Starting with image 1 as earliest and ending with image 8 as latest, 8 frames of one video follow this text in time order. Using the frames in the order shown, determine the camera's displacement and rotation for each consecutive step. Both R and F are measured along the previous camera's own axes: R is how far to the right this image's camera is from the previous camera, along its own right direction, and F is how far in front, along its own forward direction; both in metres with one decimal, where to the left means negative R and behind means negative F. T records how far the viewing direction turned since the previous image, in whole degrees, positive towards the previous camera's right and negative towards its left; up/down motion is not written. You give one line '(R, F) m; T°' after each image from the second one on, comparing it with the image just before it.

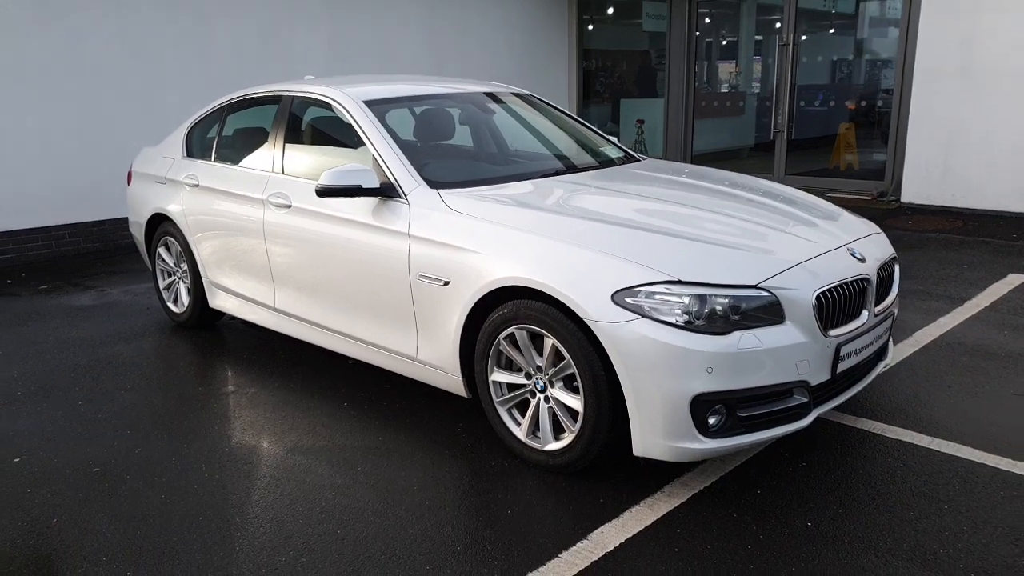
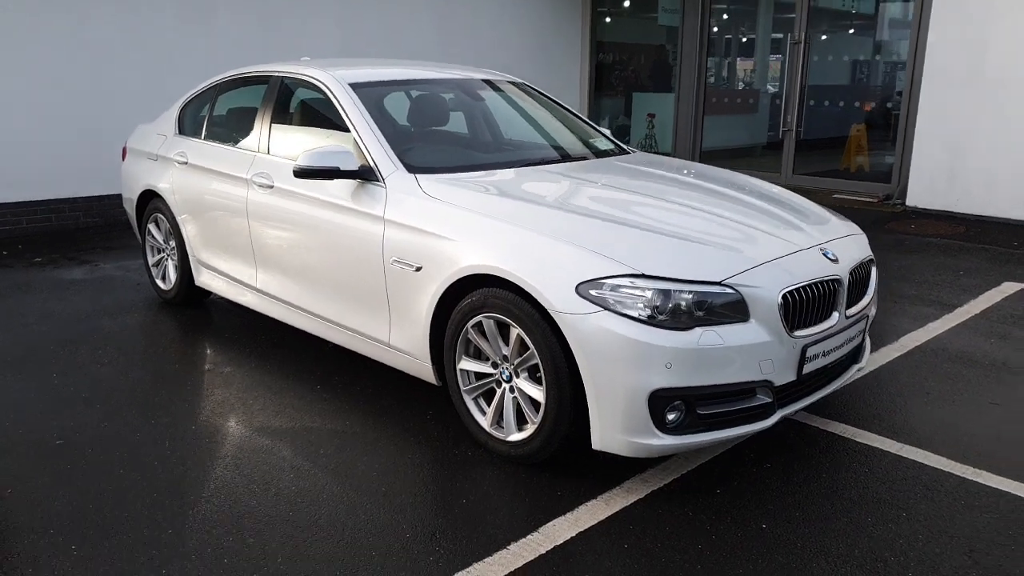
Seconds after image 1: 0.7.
(+0.2, 0.0) m; -1°
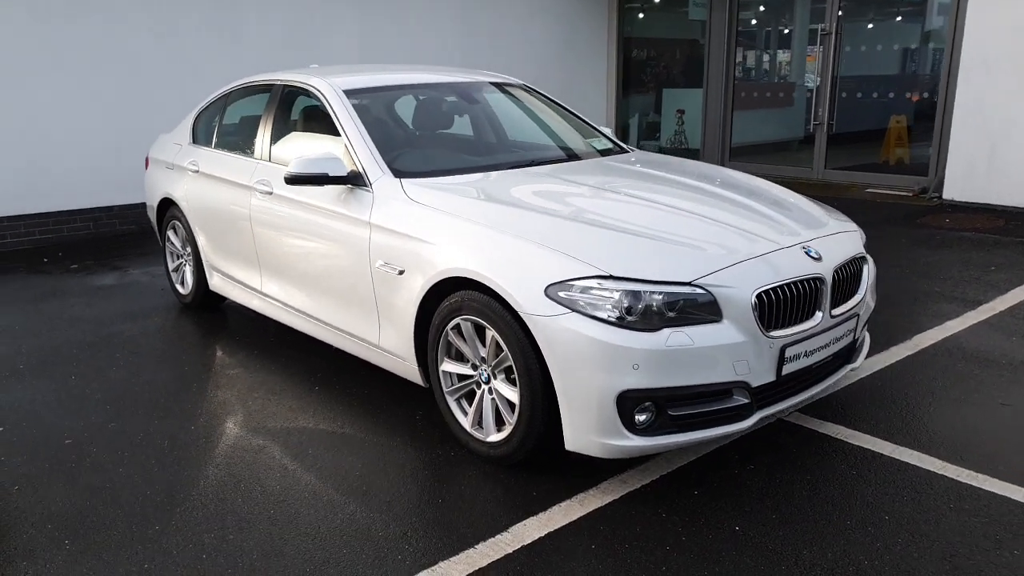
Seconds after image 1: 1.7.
(+0.3, 0.0) m; -3°
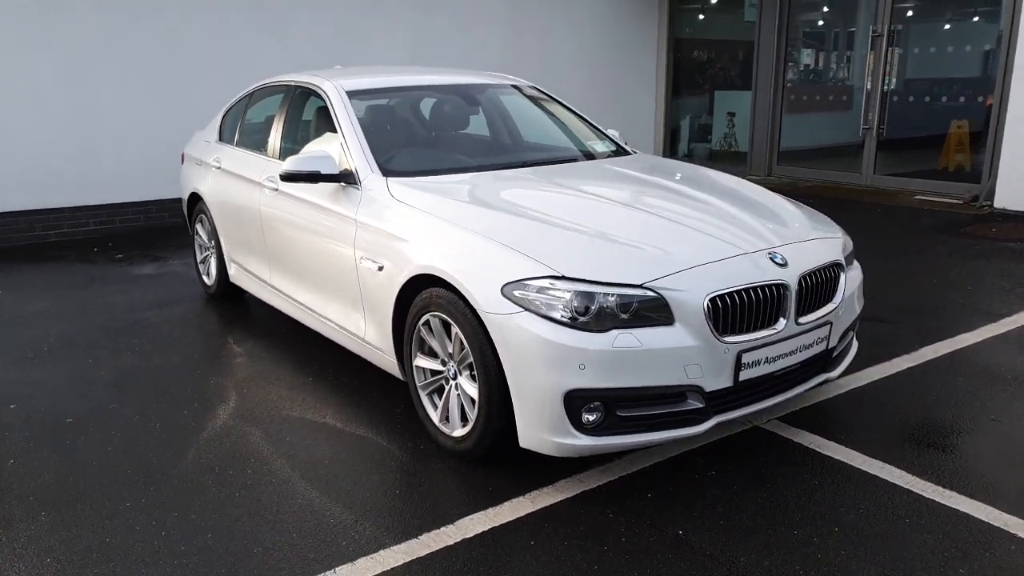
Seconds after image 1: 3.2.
(+0.4, 0.0) m; -5°
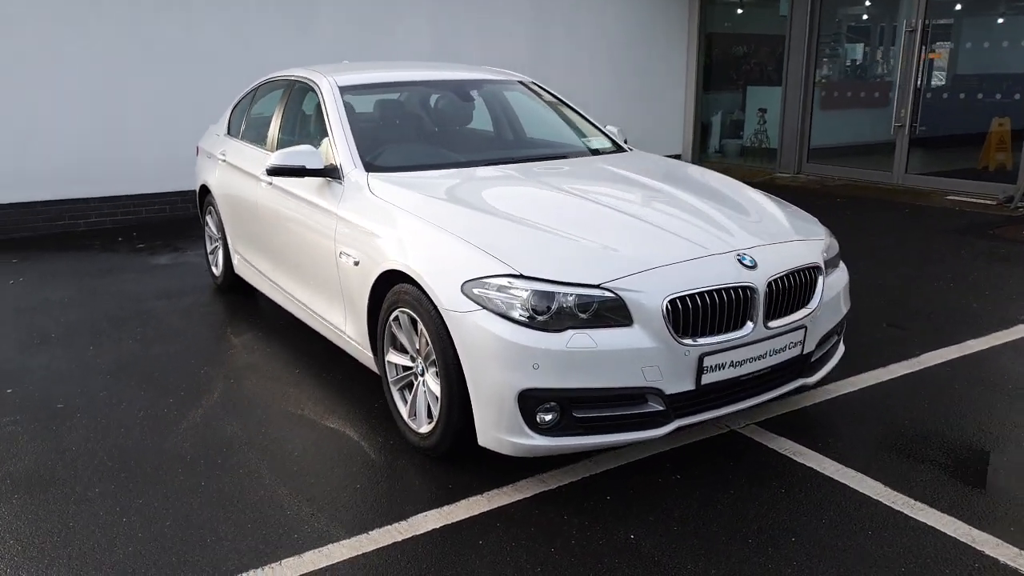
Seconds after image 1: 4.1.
(+0.3, 0.0) m; -3°
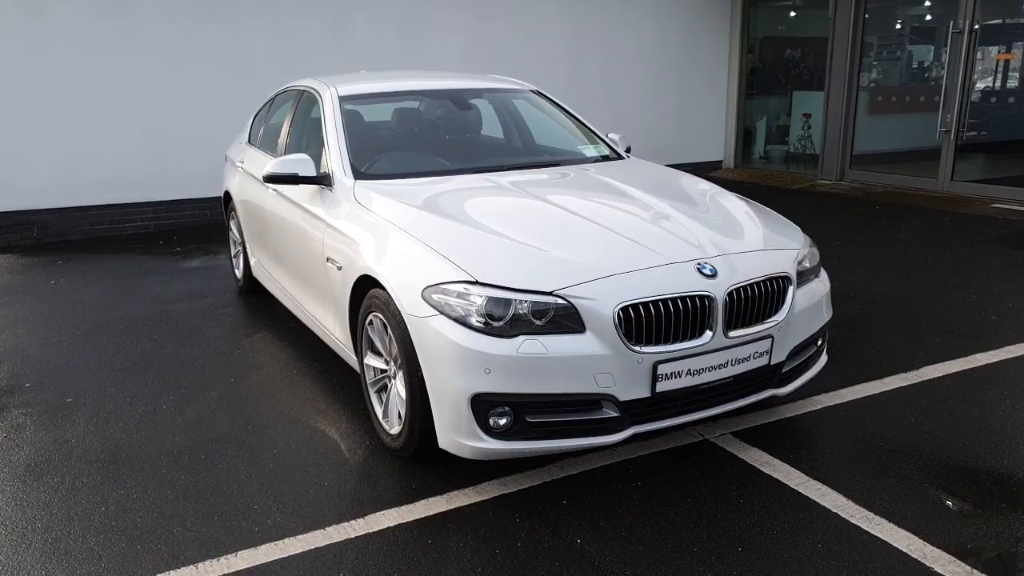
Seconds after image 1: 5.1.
(+0.4, 0.0) m; -4°
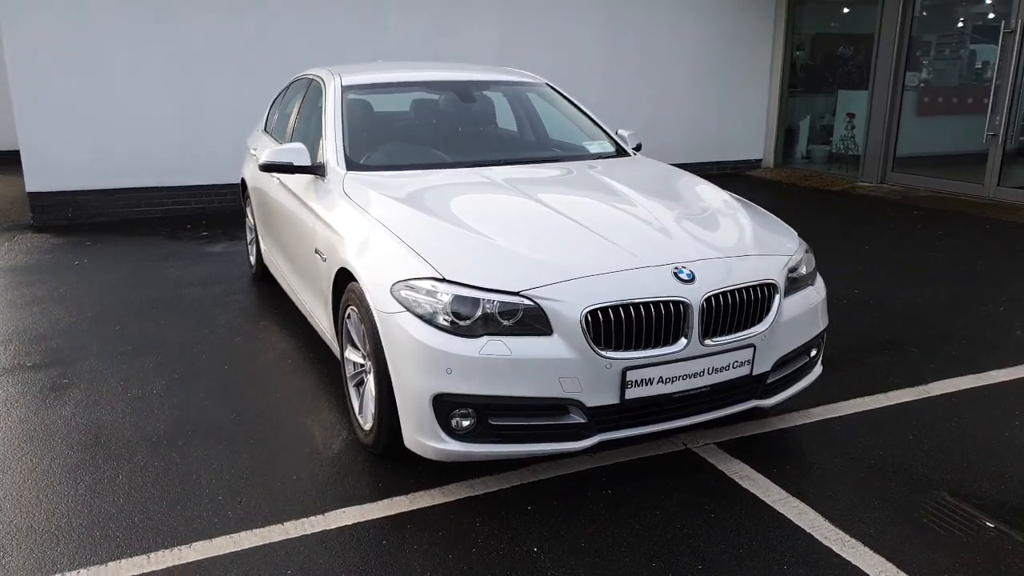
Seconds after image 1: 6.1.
(+0.3, +0.1) m; -3°
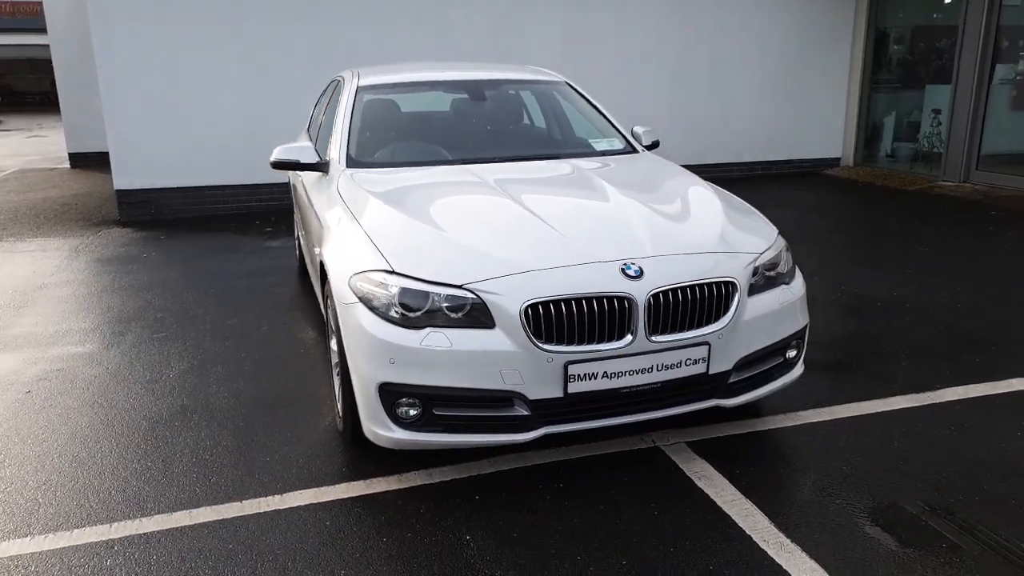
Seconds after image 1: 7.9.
(+0.5, 0.0) m; -7°
